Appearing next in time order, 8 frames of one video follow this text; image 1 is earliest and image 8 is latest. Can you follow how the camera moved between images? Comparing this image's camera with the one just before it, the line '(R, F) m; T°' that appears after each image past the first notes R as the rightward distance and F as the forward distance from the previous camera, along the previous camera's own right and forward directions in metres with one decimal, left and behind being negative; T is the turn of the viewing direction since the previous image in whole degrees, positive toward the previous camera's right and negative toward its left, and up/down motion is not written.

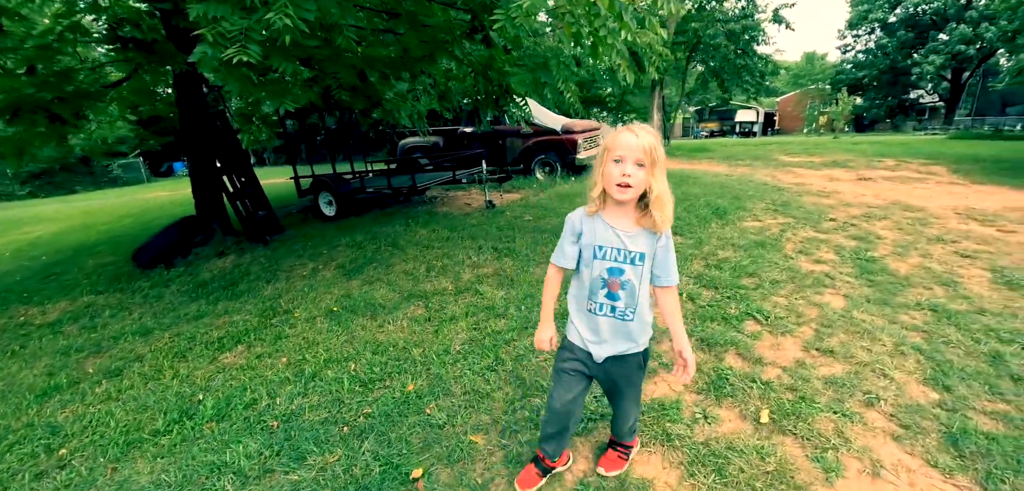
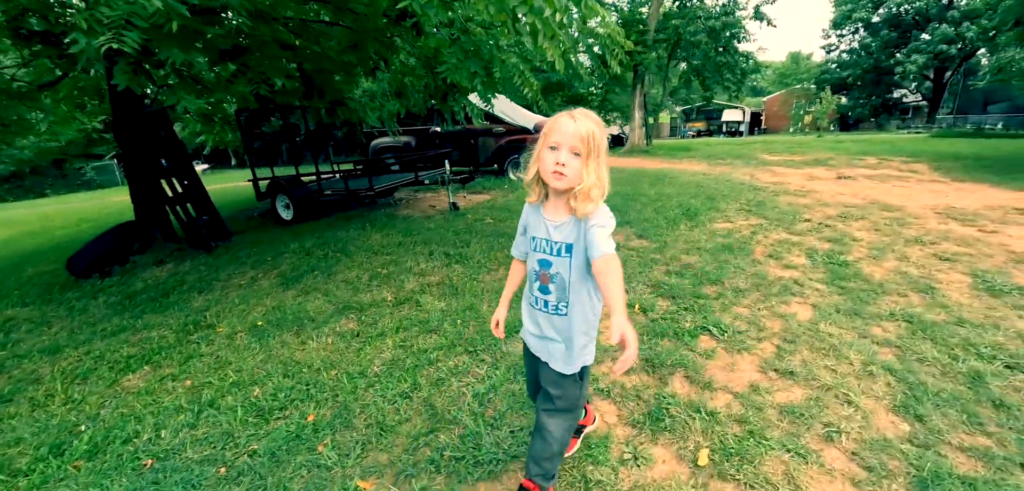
(+0.4, +0.3) m; +1°
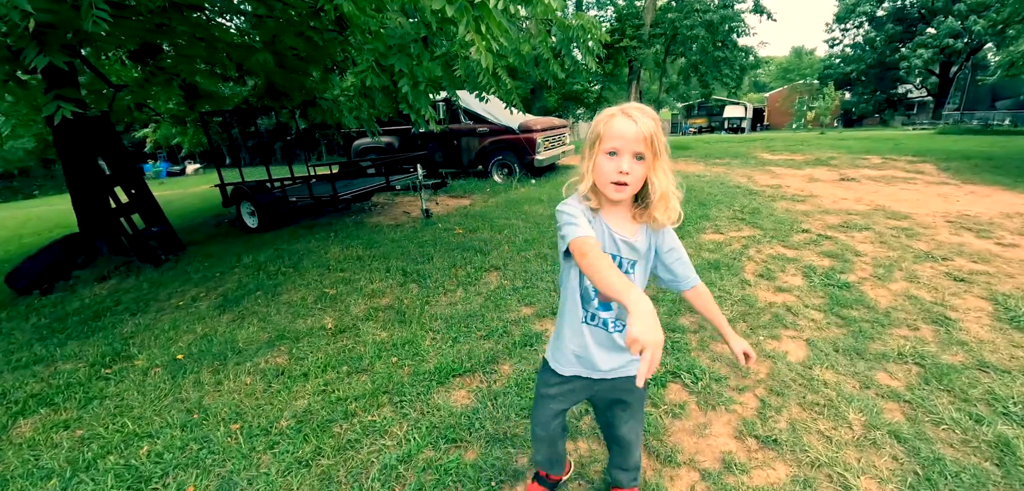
(+0.4, +0.4) m; 0°
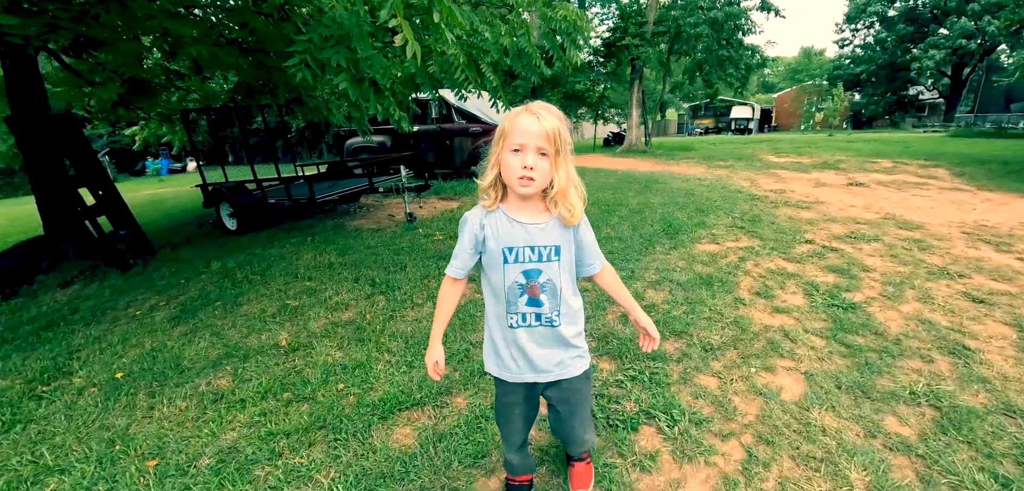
(+0.2, +0.3) m; -1°
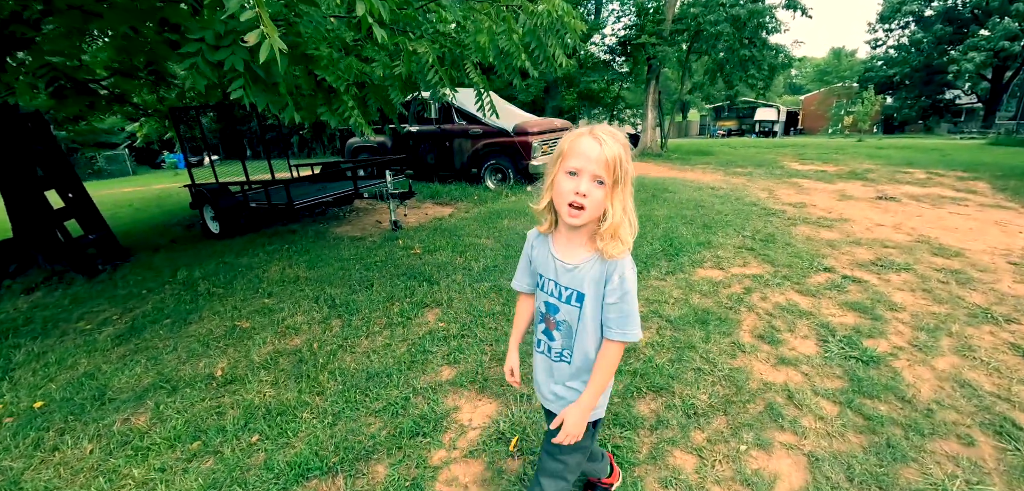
(+0.3, +0.4) m; -2°
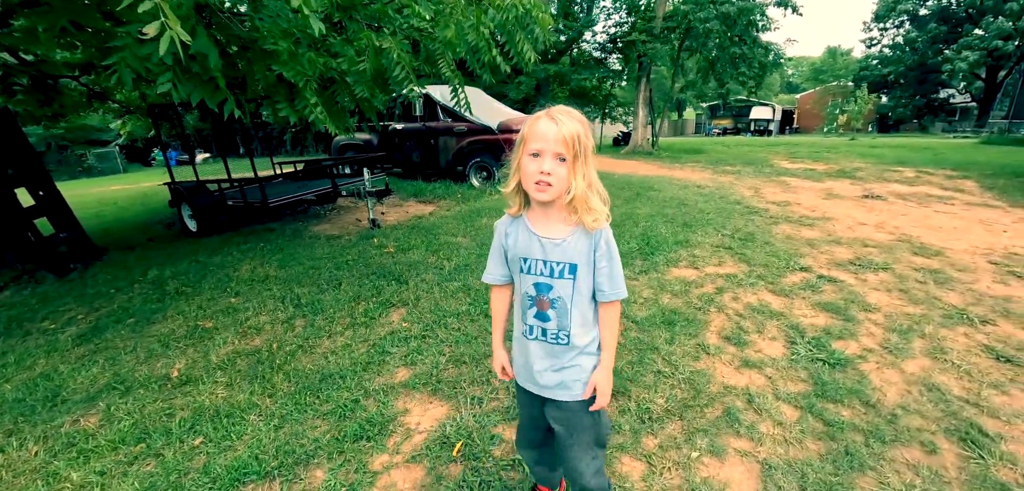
(+0.2, +0.1) m; 0°
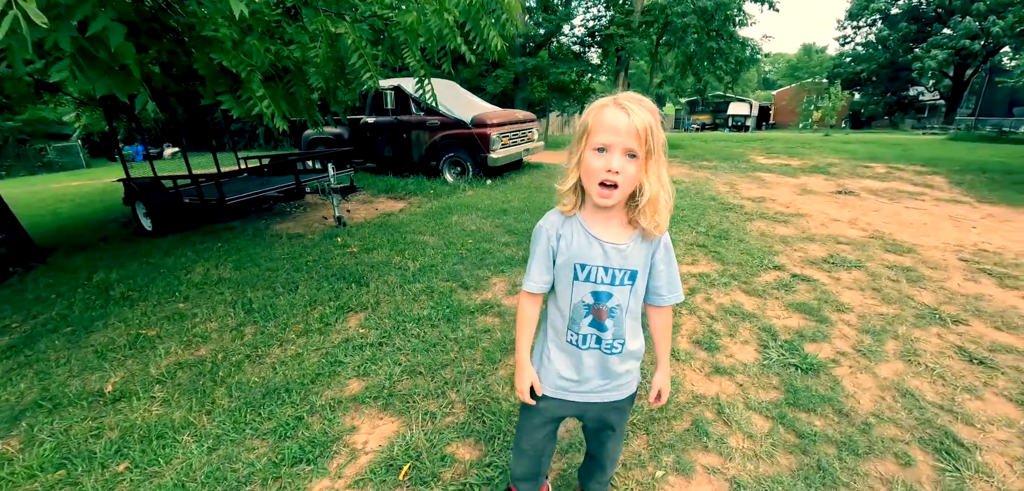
(+0.1, +0.2) m; +2°
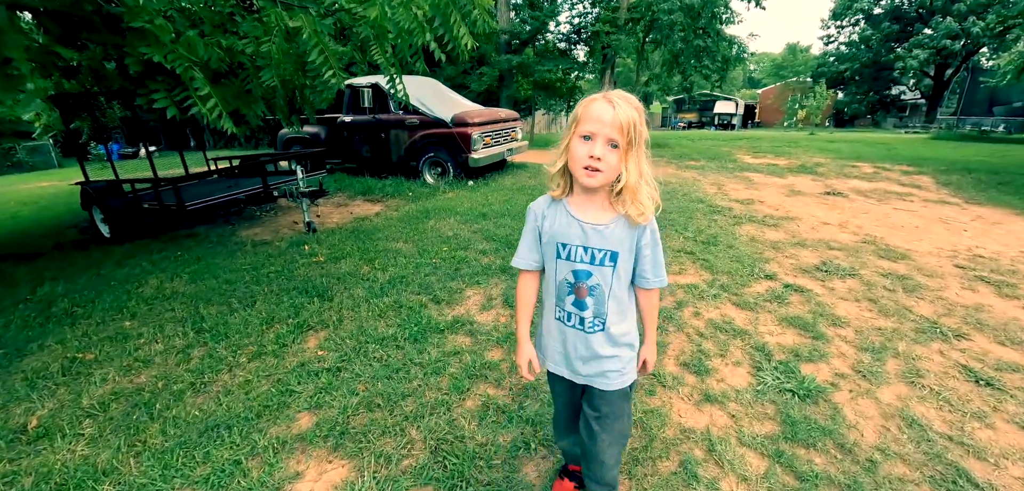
(+0.1, +0.2) m; +1°
